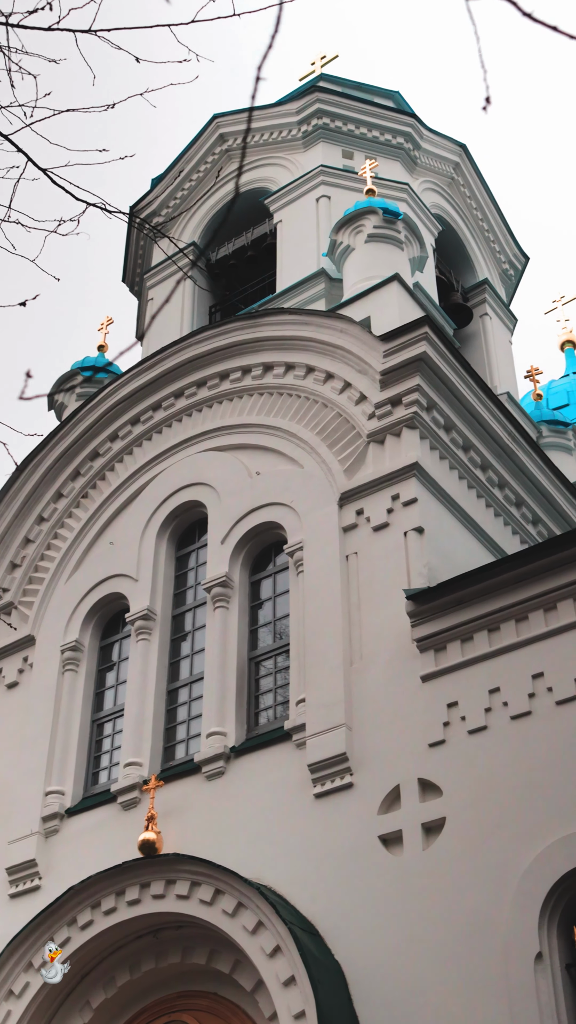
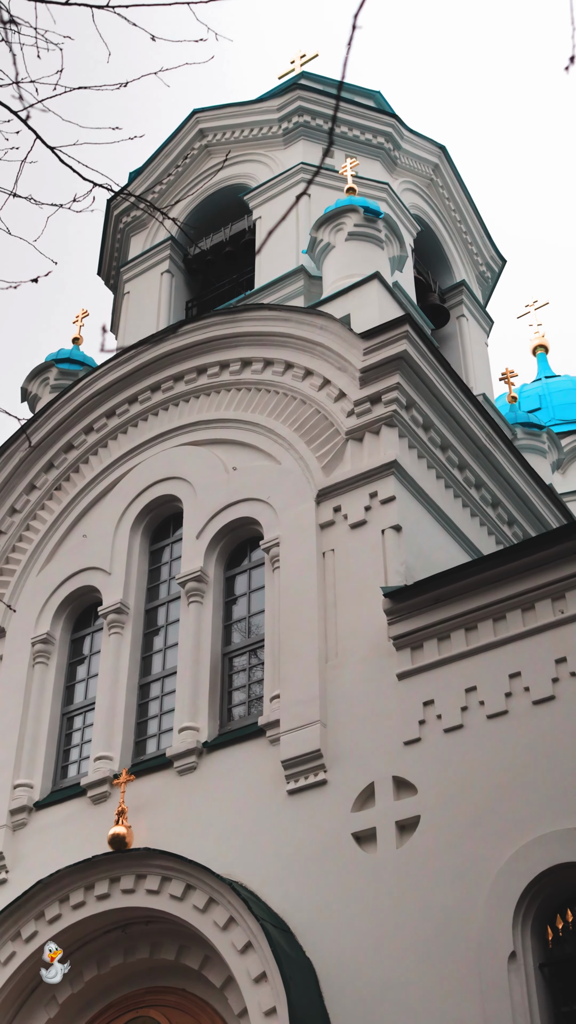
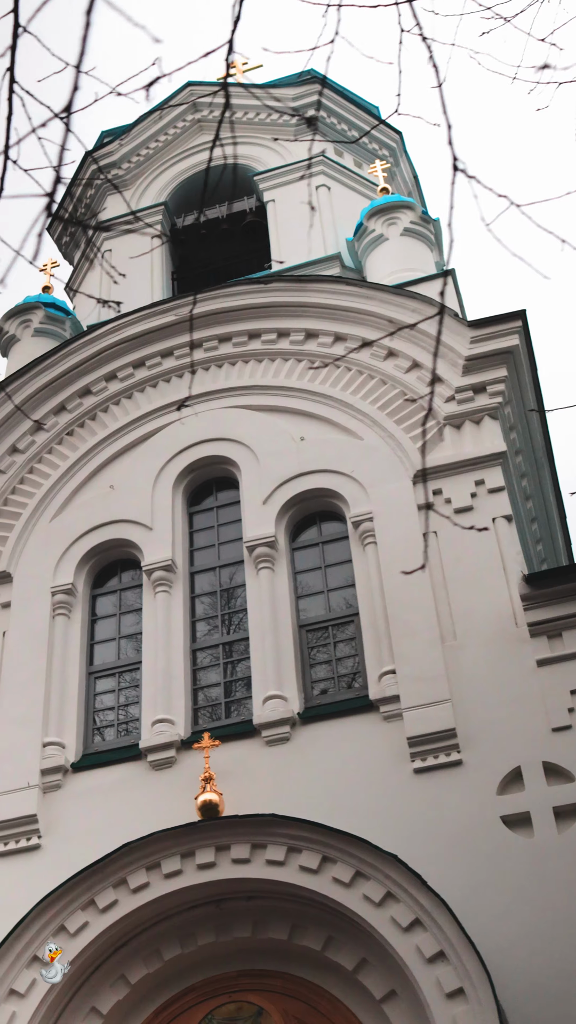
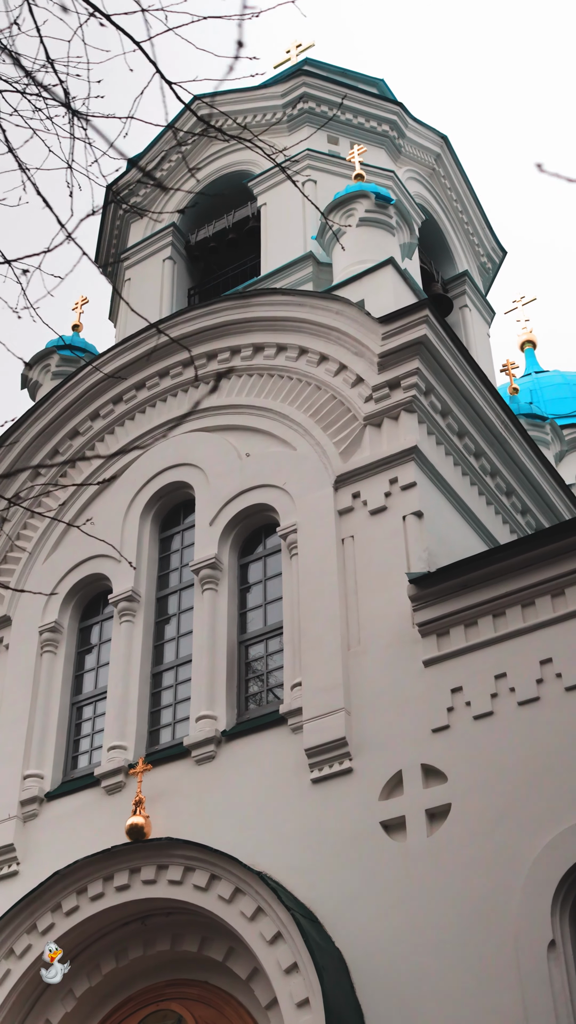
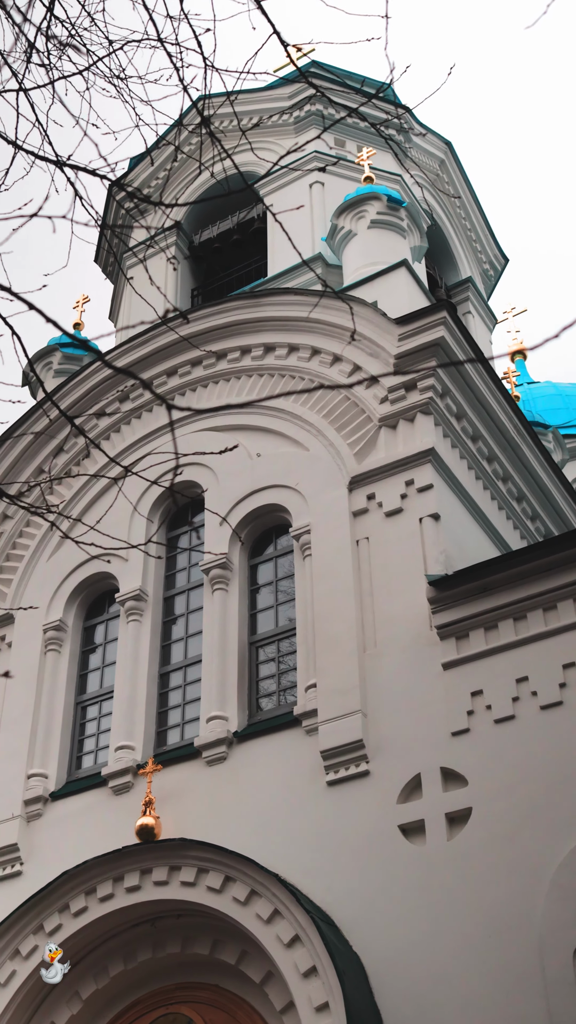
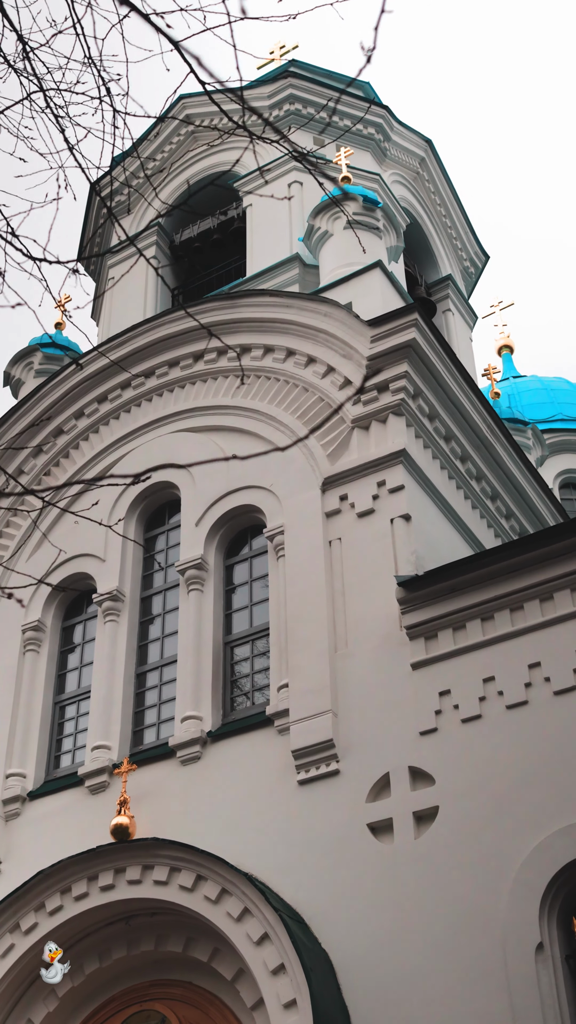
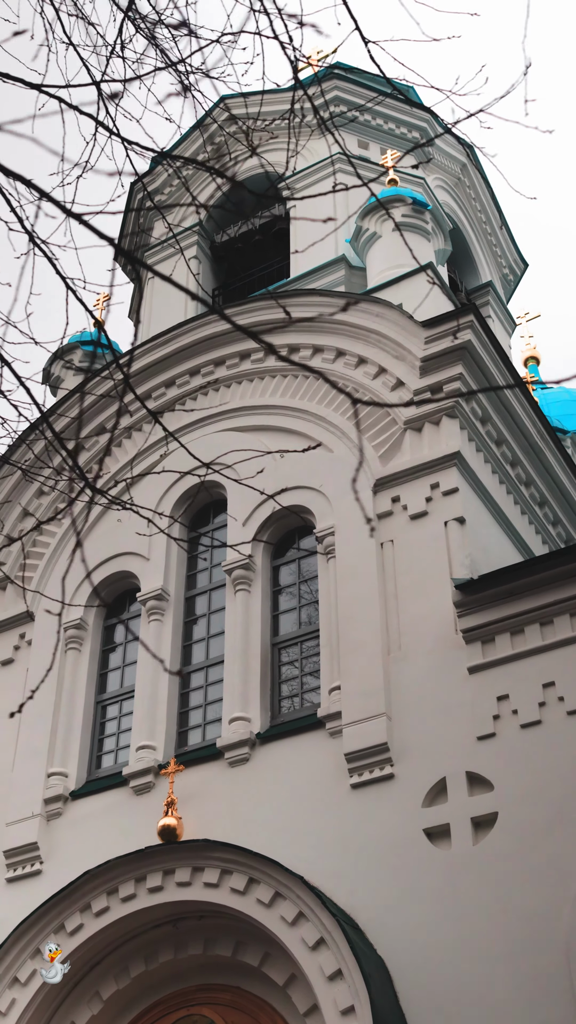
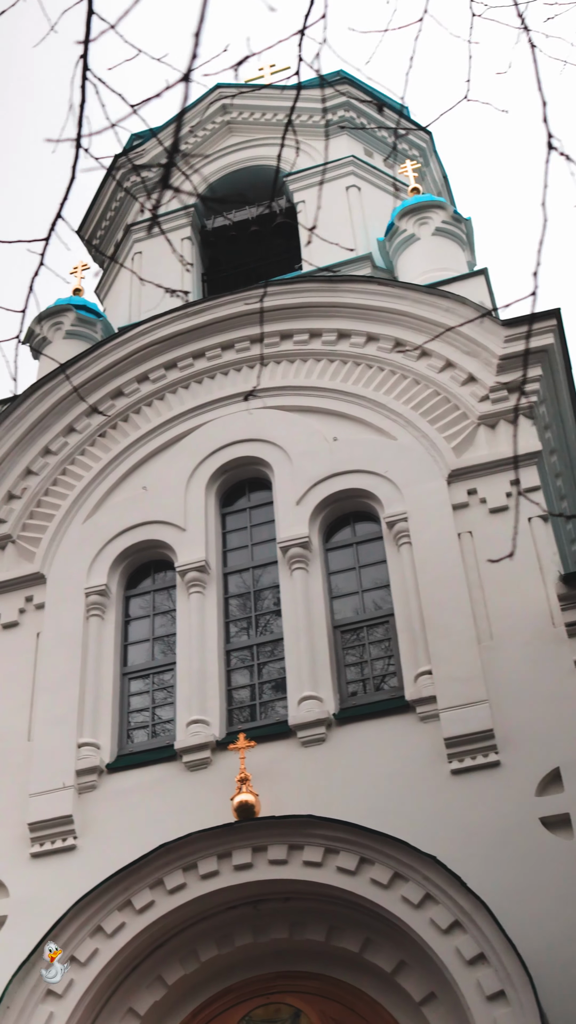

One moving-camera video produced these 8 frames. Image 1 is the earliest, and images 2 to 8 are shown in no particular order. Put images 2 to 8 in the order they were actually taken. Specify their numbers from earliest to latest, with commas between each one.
2, 4, 6, 5, 7, 3, 8
